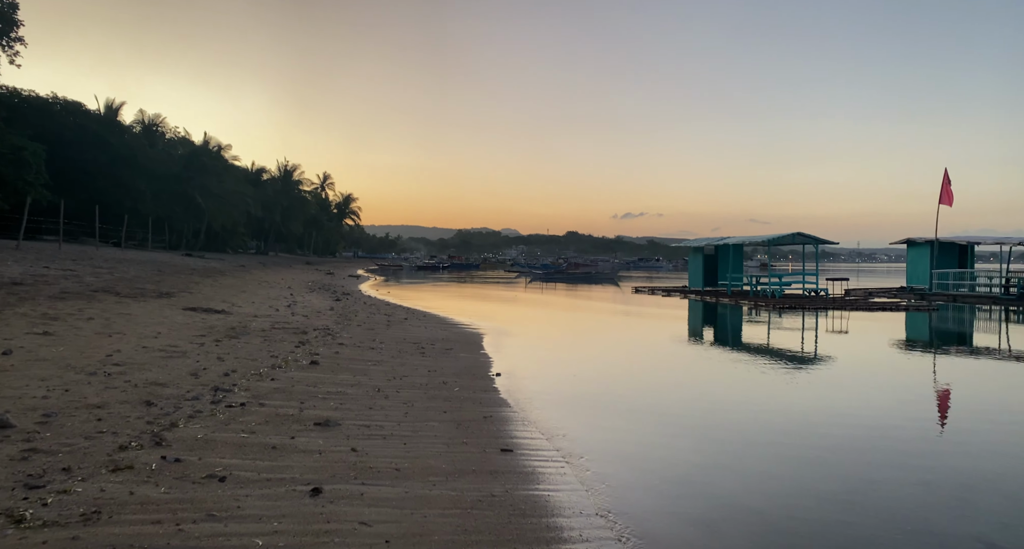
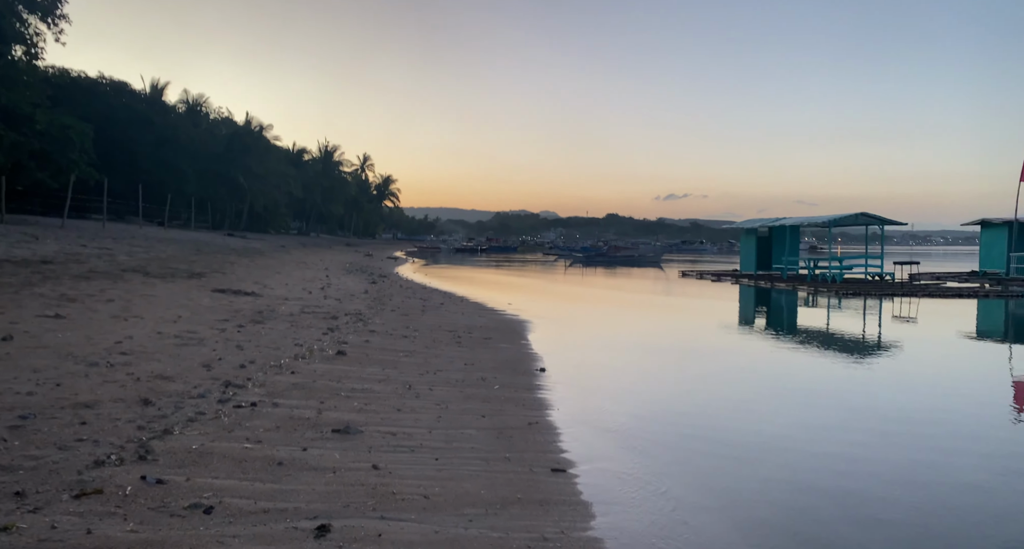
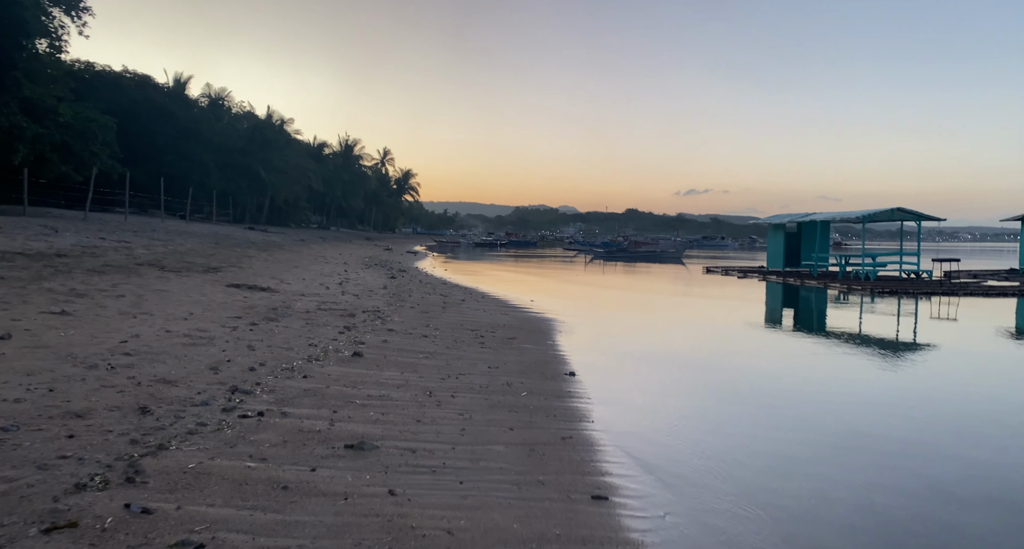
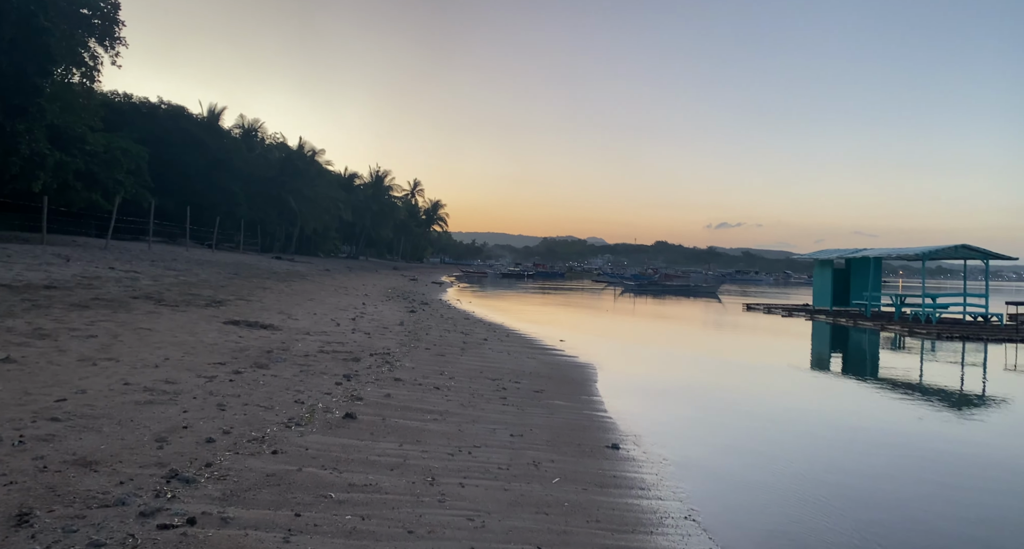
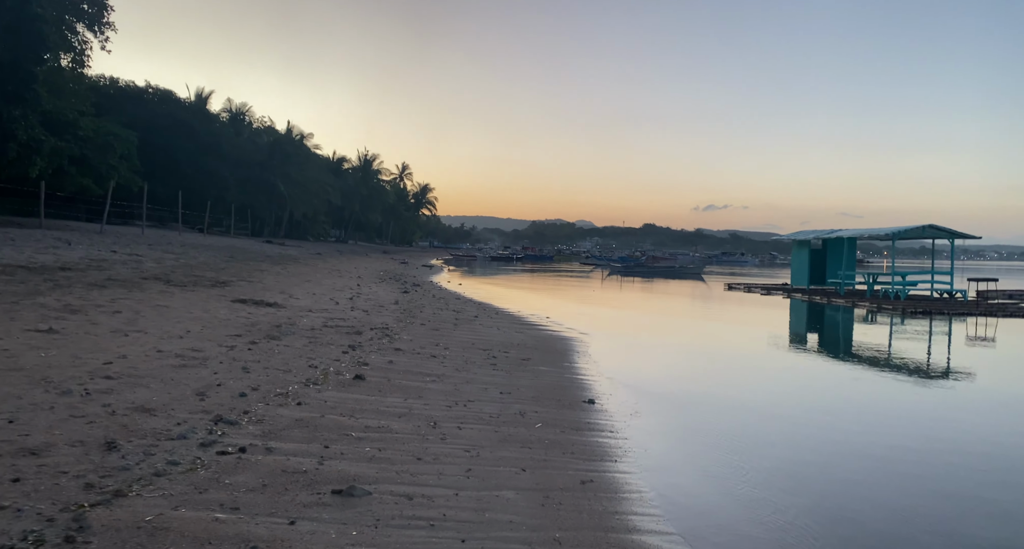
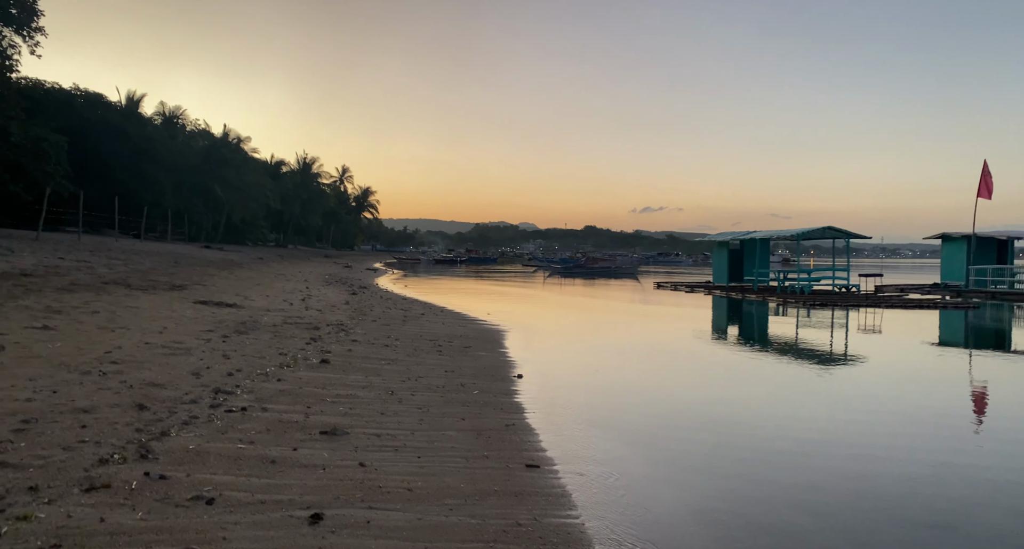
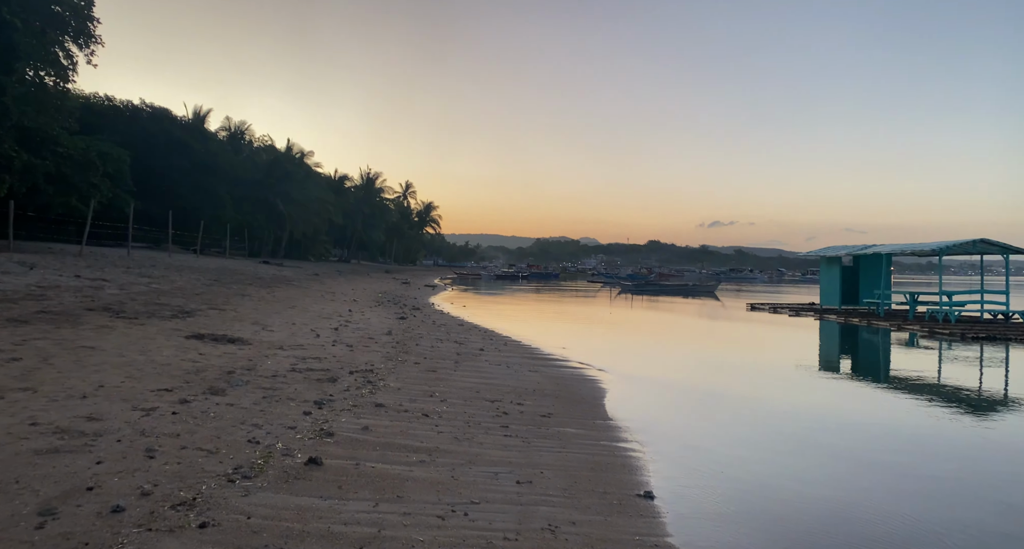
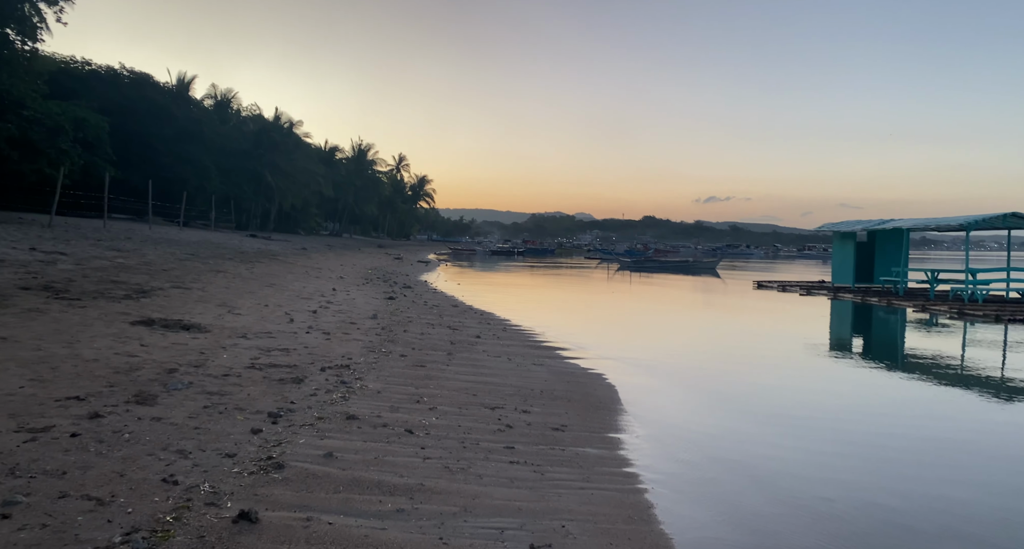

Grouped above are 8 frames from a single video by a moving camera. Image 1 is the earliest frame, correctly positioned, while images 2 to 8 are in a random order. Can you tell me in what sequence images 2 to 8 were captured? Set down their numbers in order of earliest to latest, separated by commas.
6, 2, 3, 5, 4, 7, 8
